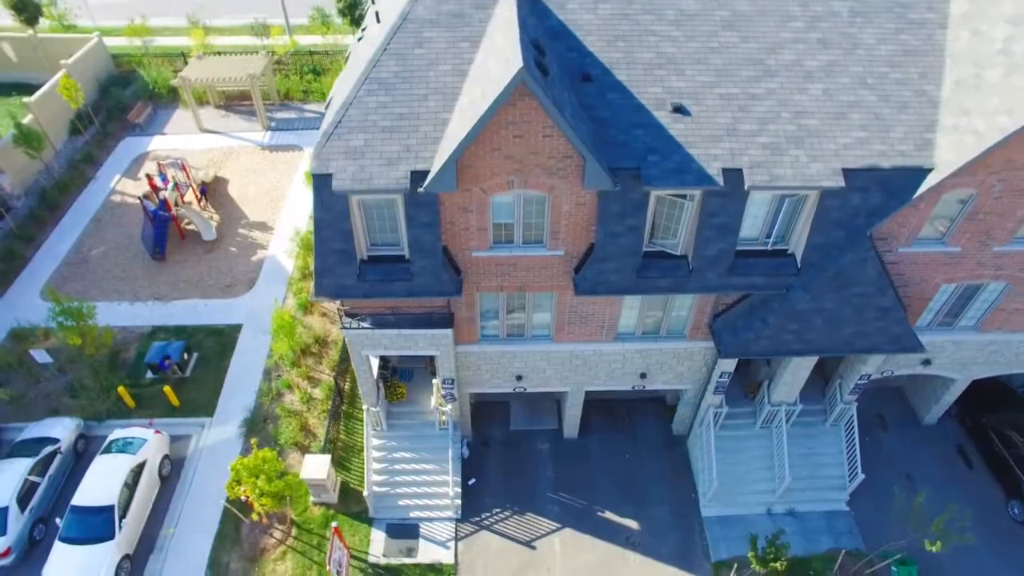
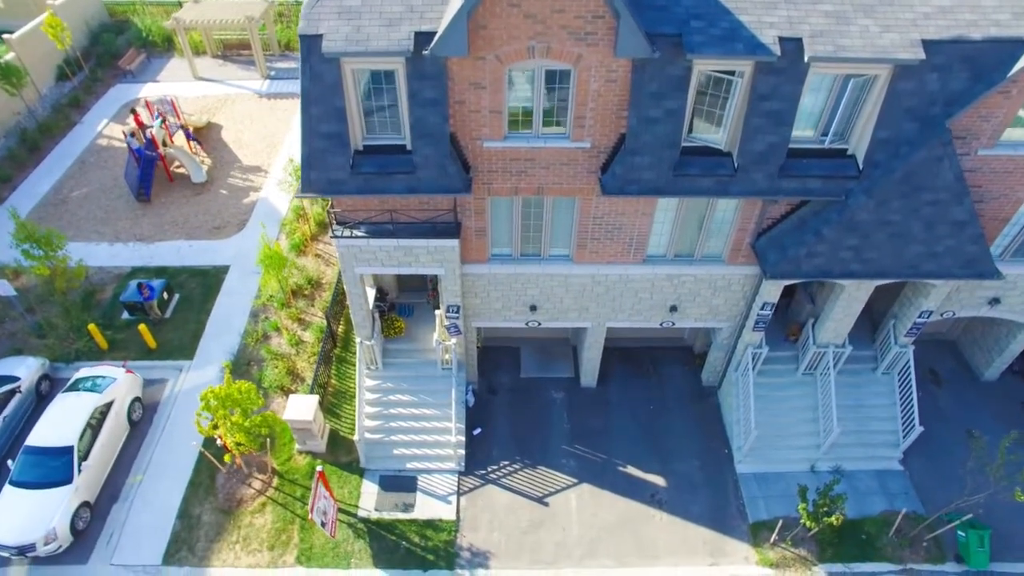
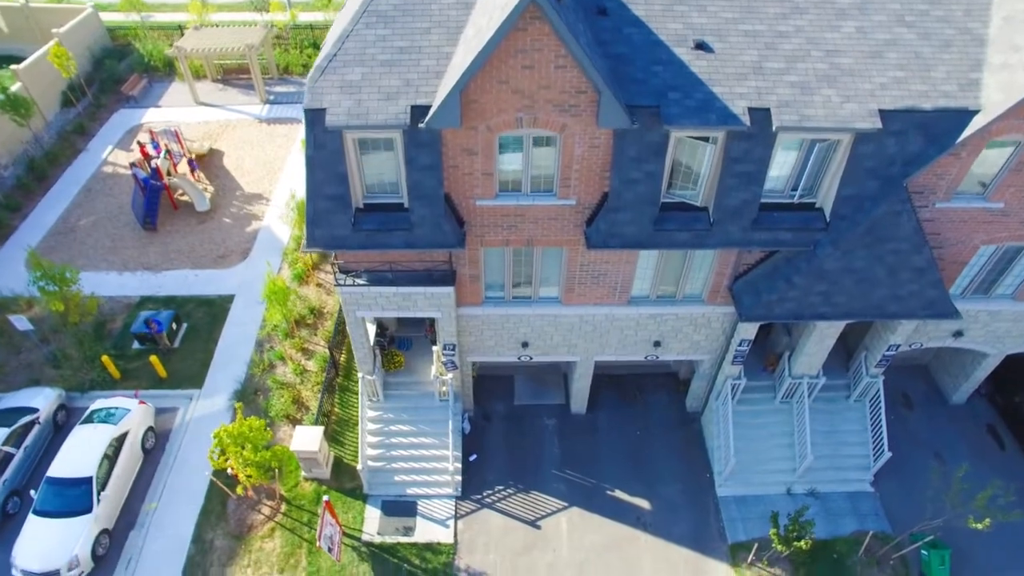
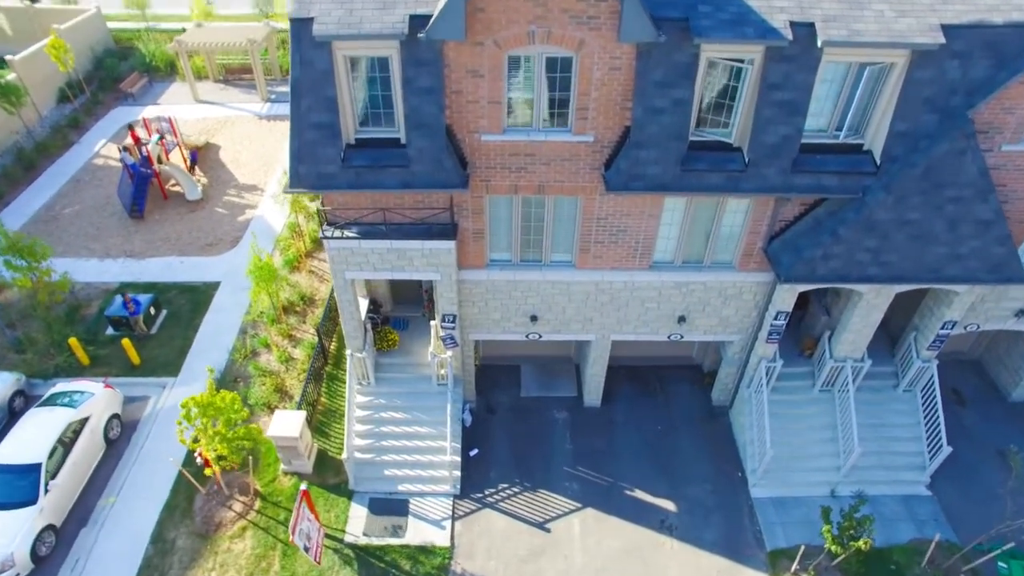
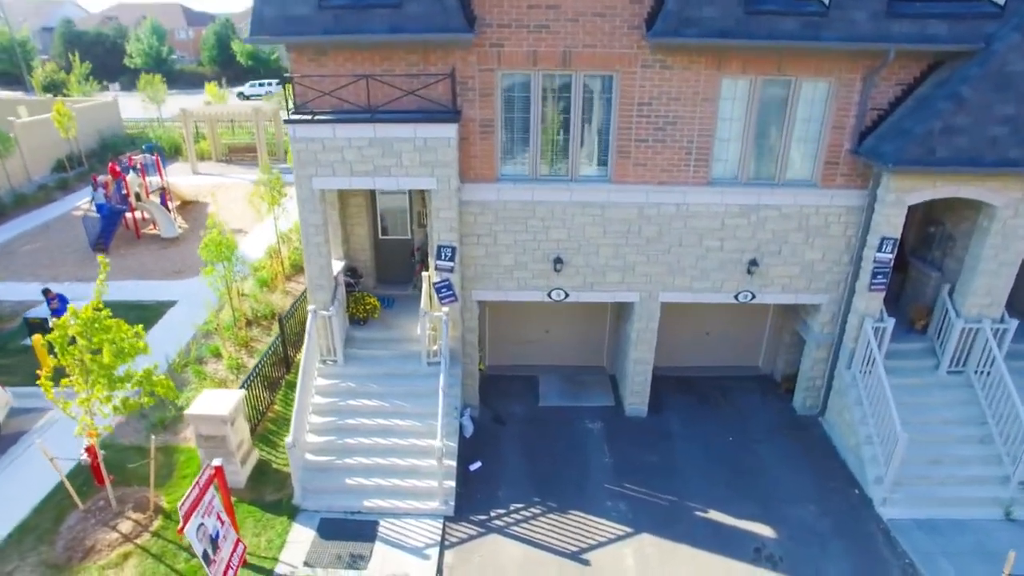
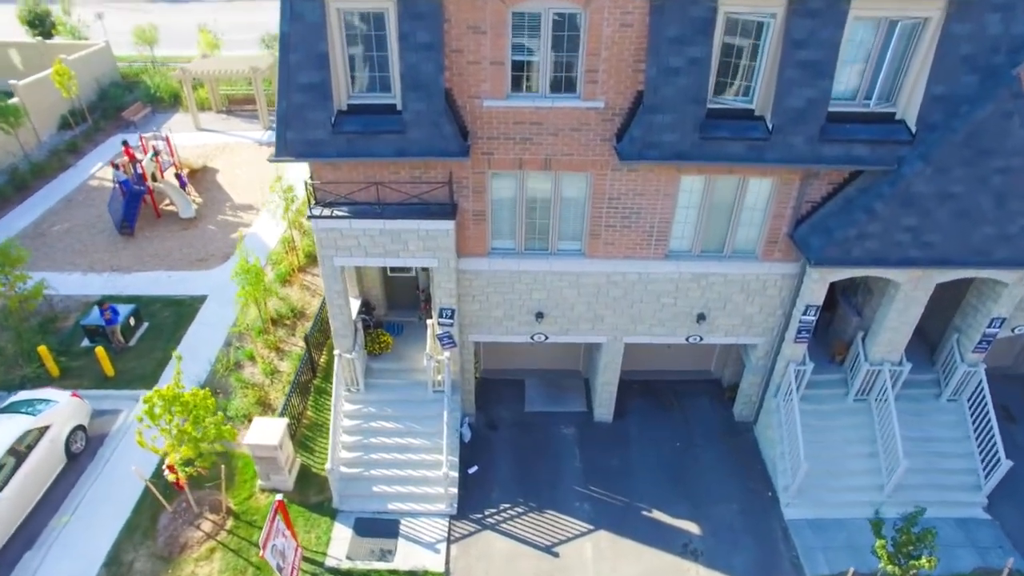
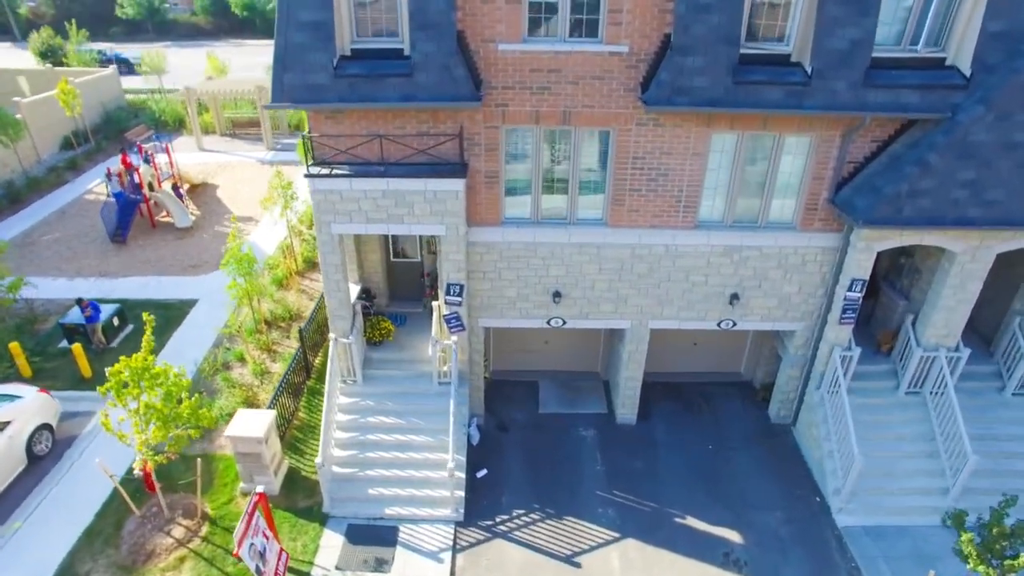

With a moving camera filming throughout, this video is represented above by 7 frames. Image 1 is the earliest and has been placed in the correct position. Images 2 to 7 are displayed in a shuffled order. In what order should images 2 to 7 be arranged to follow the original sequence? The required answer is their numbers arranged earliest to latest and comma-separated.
3, 2, 4, 6, 7, 5
